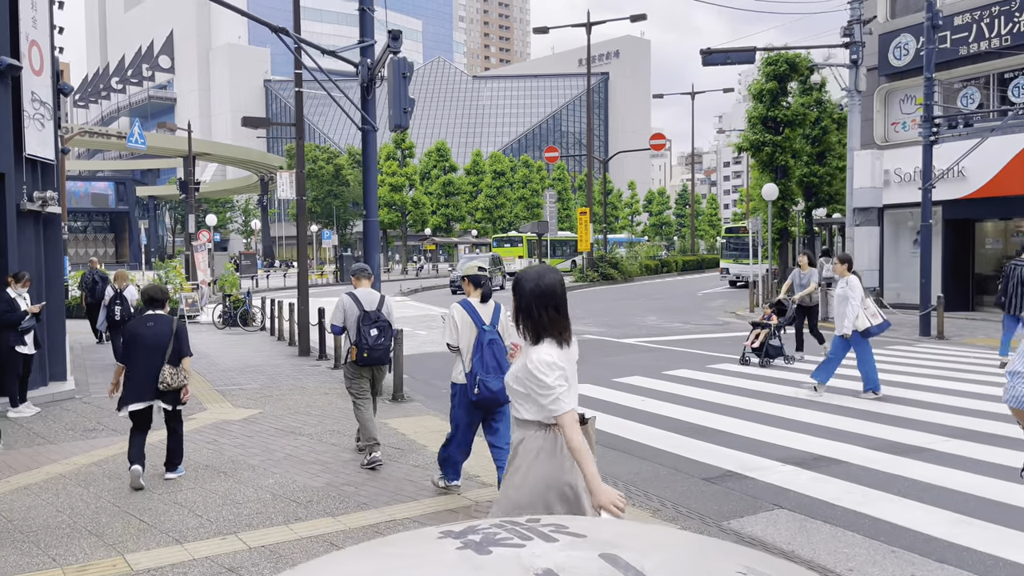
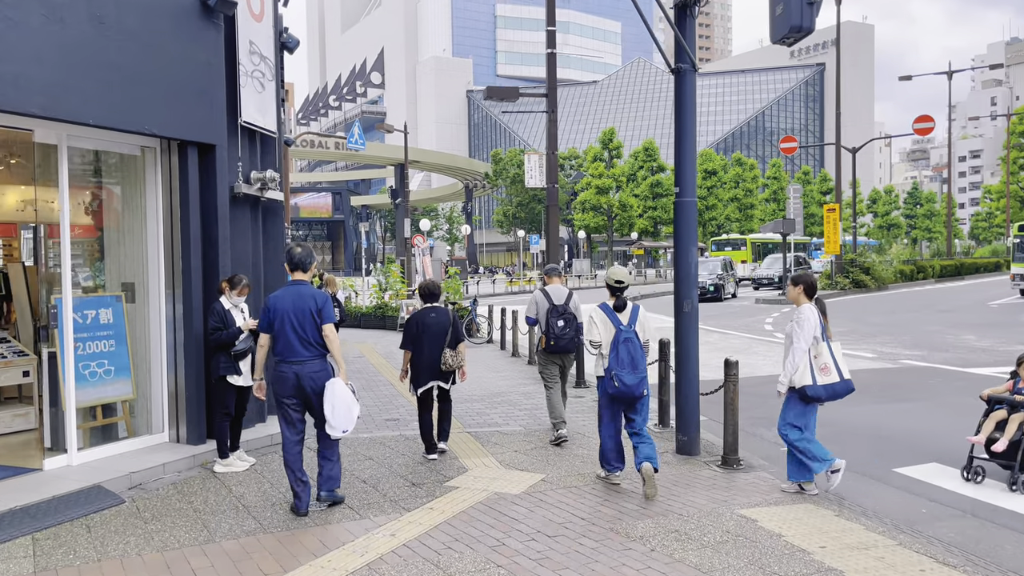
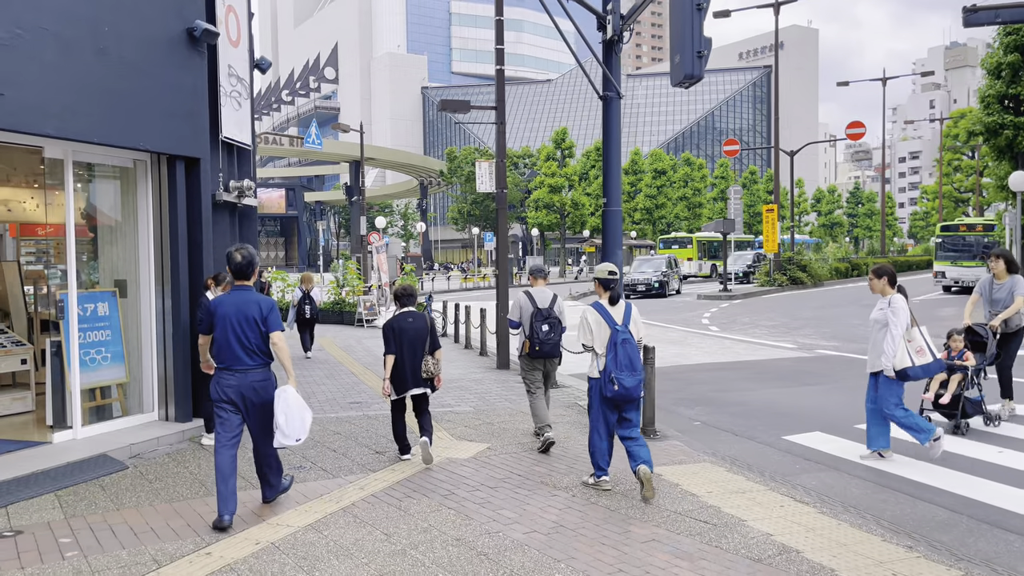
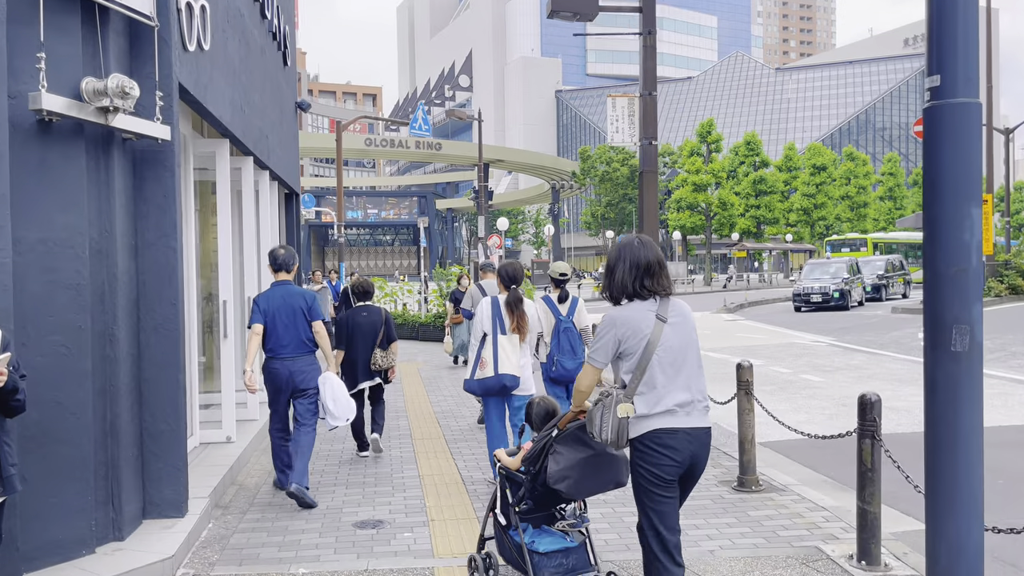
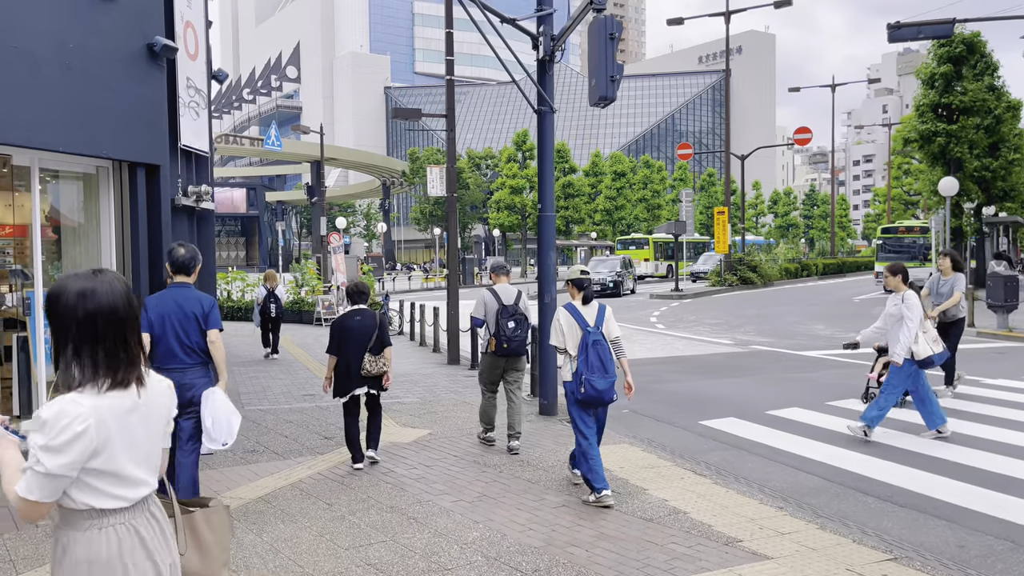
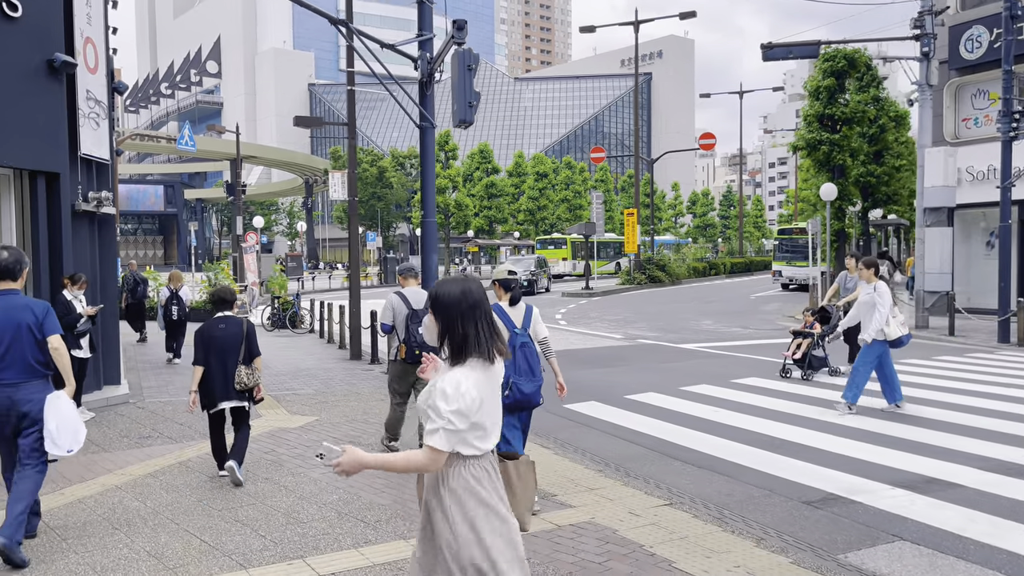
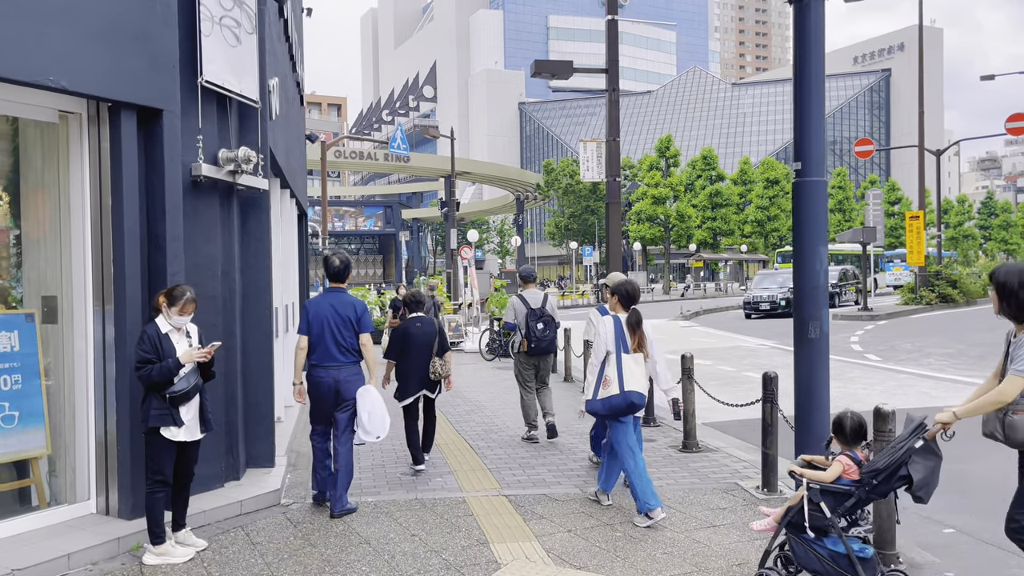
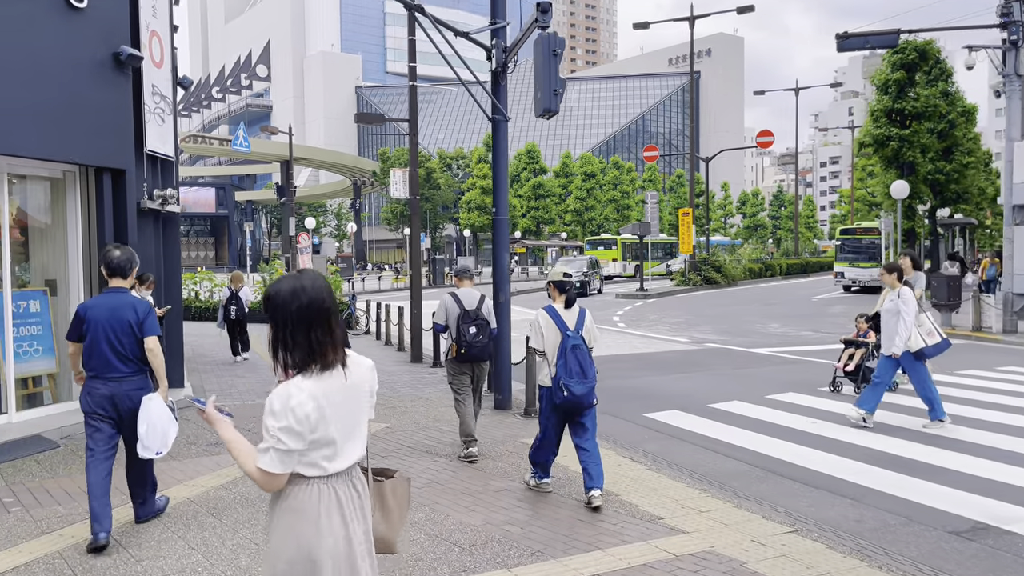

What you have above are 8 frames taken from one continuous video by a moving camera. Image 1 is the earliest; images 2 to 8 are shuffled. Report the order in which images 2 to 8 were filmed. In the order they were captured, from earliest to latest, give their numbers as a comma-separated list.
6, 8, 5, 3, 2, 7, 4
